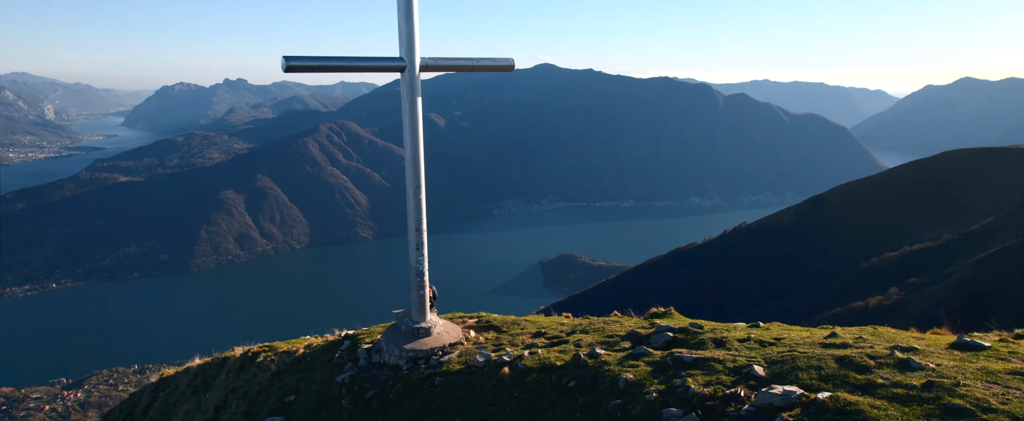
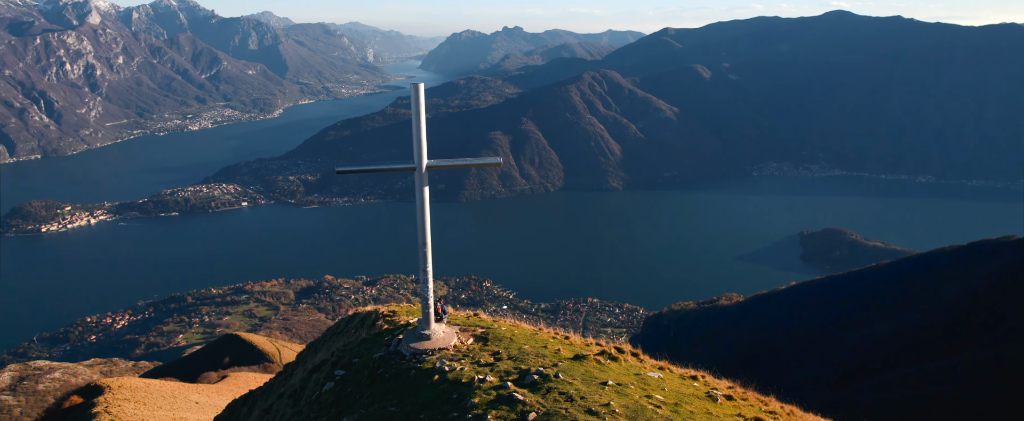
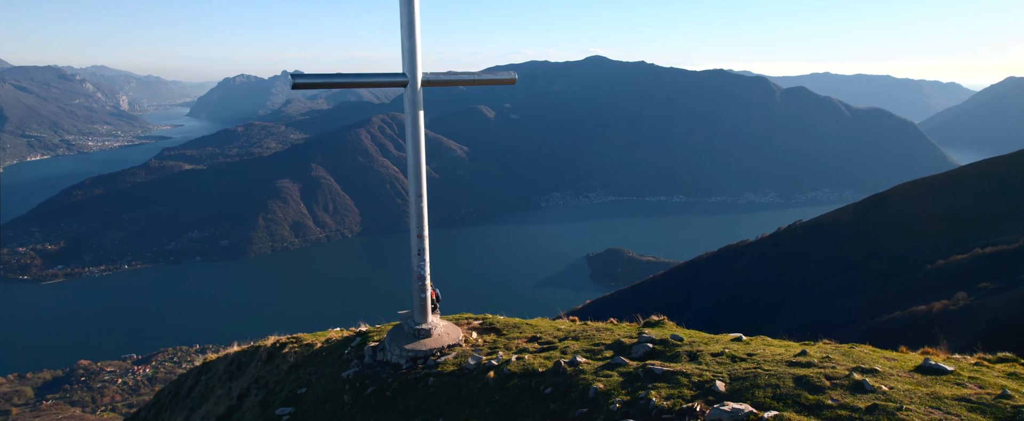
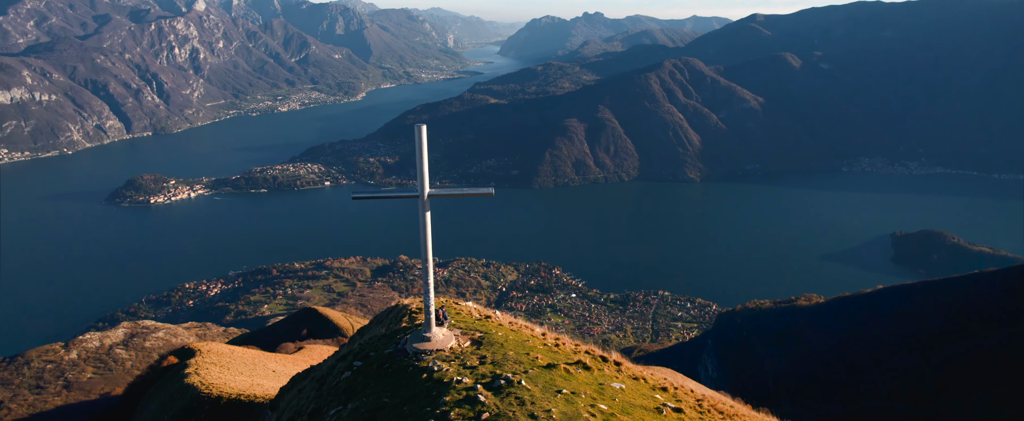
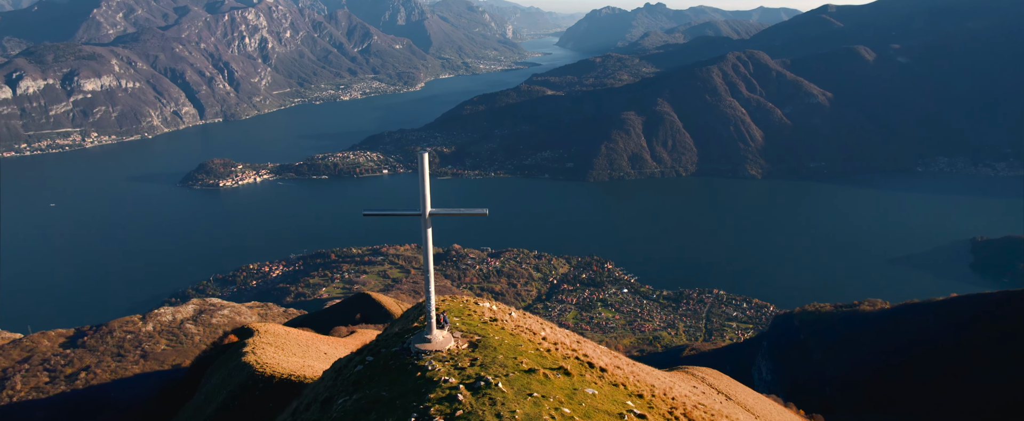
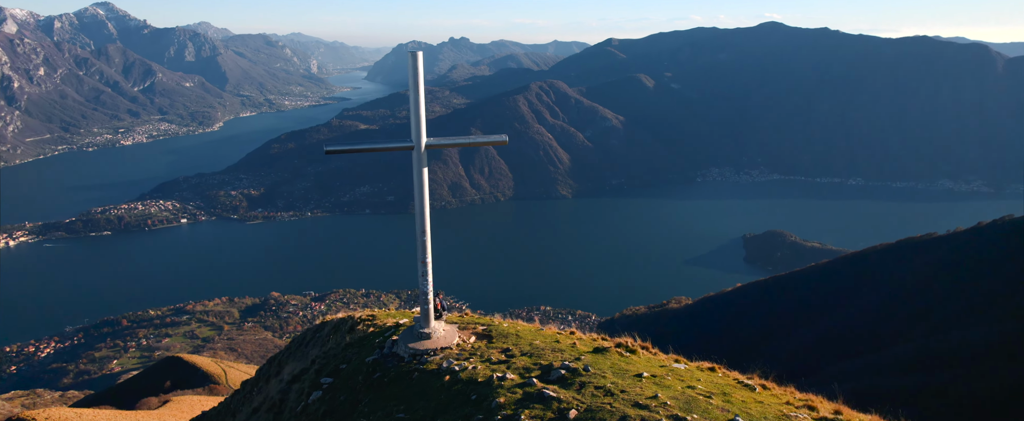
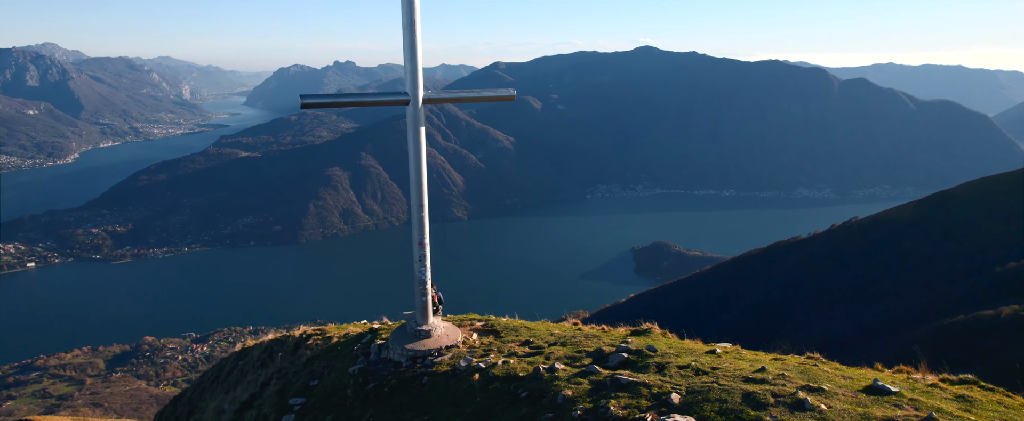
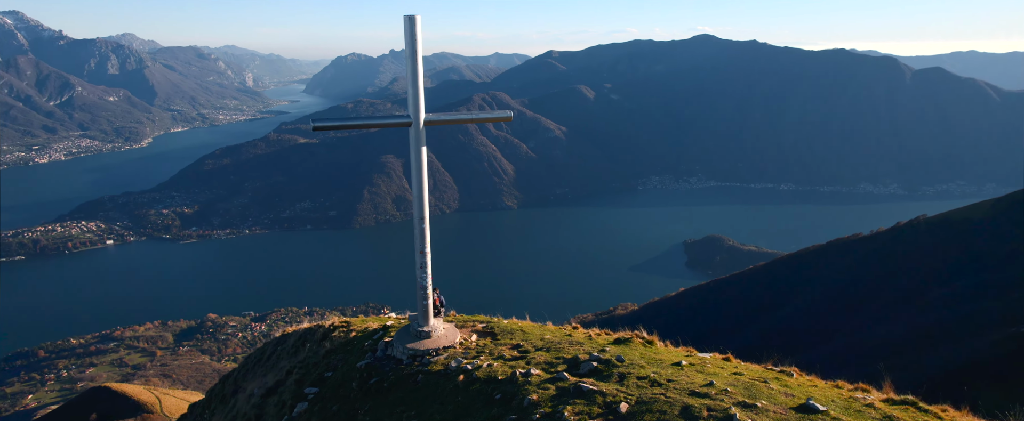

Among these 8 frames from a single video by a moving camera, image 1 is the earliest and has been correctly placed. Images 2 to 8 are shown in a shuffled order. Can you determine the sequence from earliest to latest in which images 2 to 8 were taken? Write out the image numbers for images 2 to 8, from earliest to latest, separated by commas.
3, 7, 8, 6, 2, 4, 5
